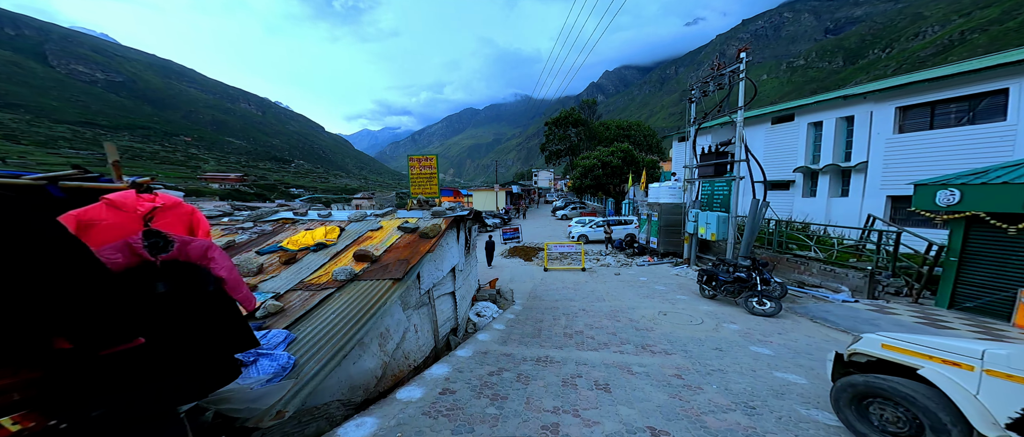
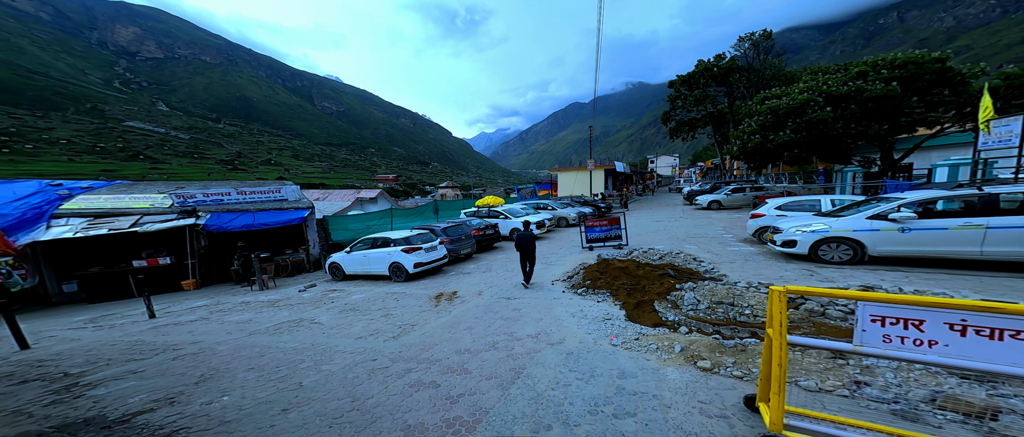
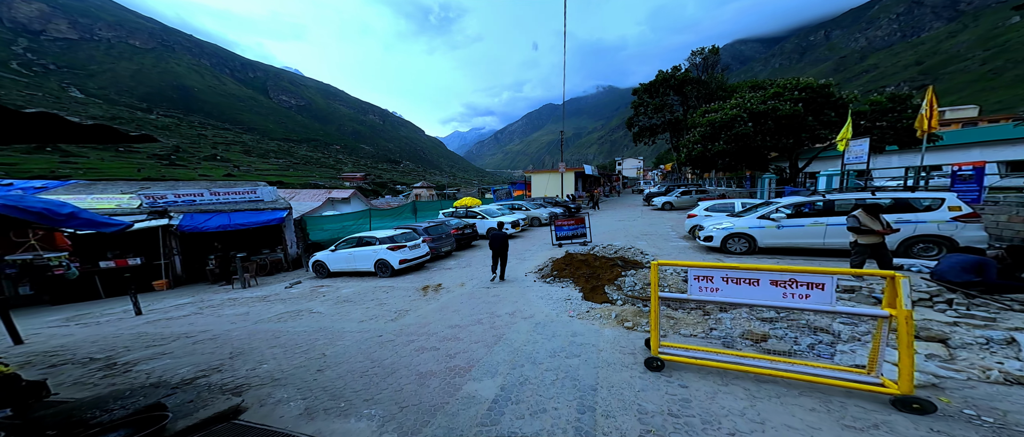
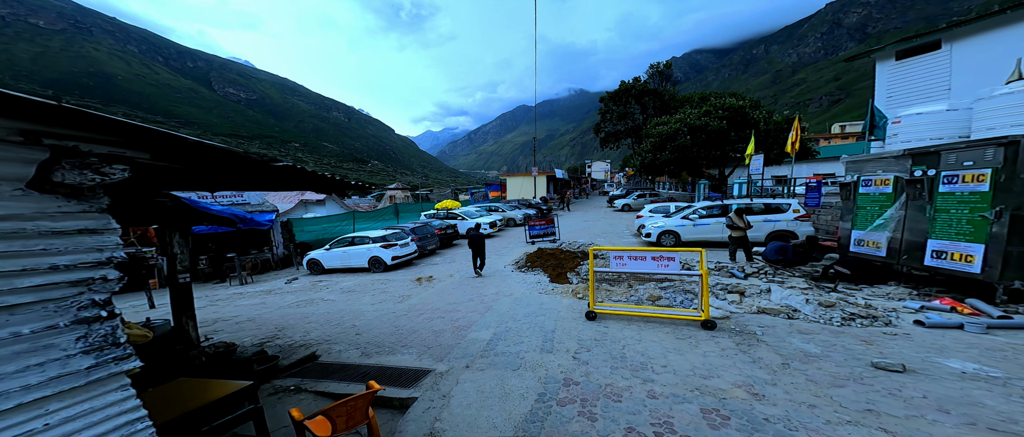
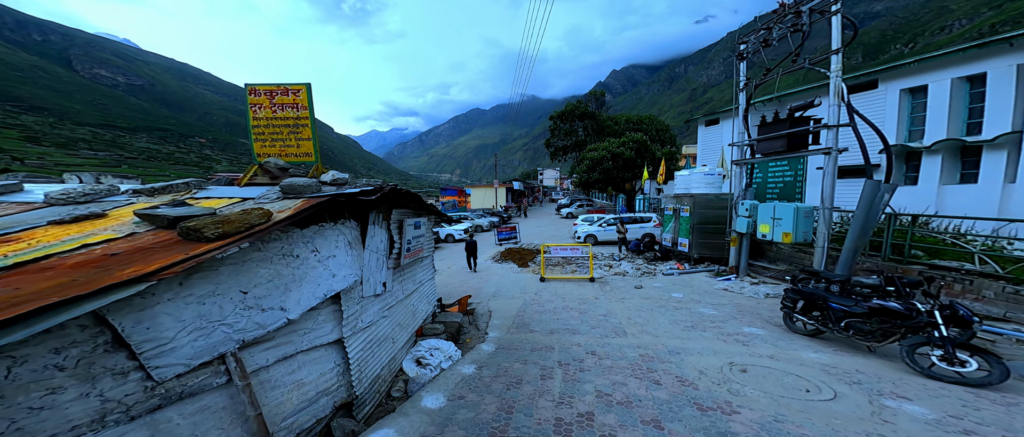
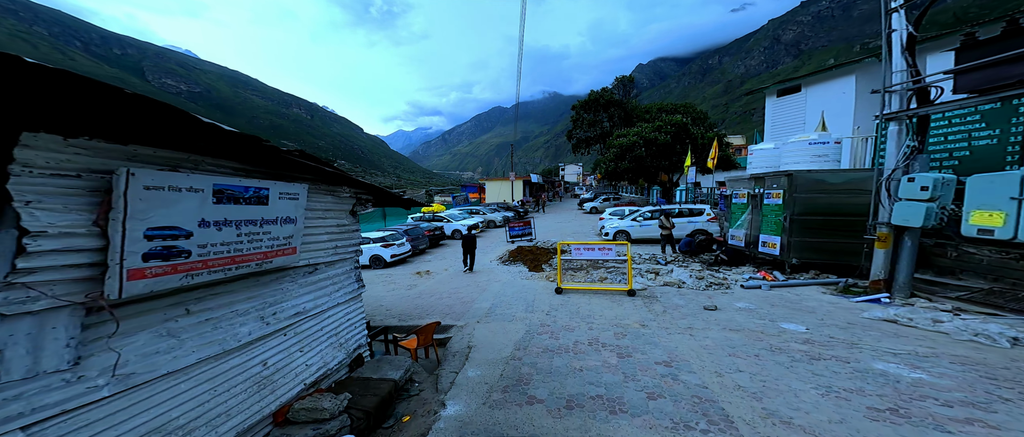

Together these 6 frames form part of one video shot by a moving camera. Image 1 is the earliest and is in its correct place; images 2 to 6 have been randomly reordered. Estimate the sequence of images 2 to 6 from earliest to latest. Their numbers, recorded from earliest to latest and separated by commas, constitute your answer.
5, 6, 4, 3, 2
